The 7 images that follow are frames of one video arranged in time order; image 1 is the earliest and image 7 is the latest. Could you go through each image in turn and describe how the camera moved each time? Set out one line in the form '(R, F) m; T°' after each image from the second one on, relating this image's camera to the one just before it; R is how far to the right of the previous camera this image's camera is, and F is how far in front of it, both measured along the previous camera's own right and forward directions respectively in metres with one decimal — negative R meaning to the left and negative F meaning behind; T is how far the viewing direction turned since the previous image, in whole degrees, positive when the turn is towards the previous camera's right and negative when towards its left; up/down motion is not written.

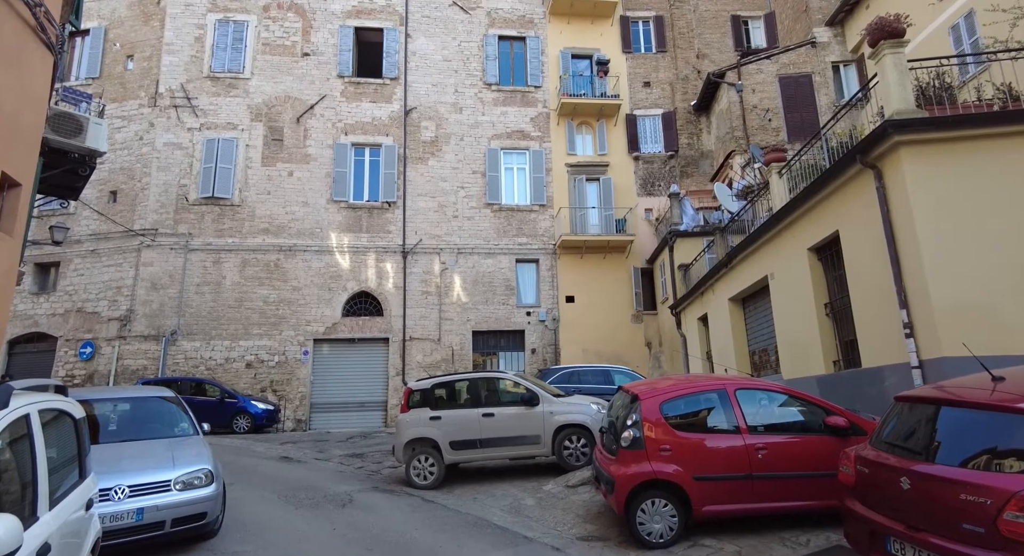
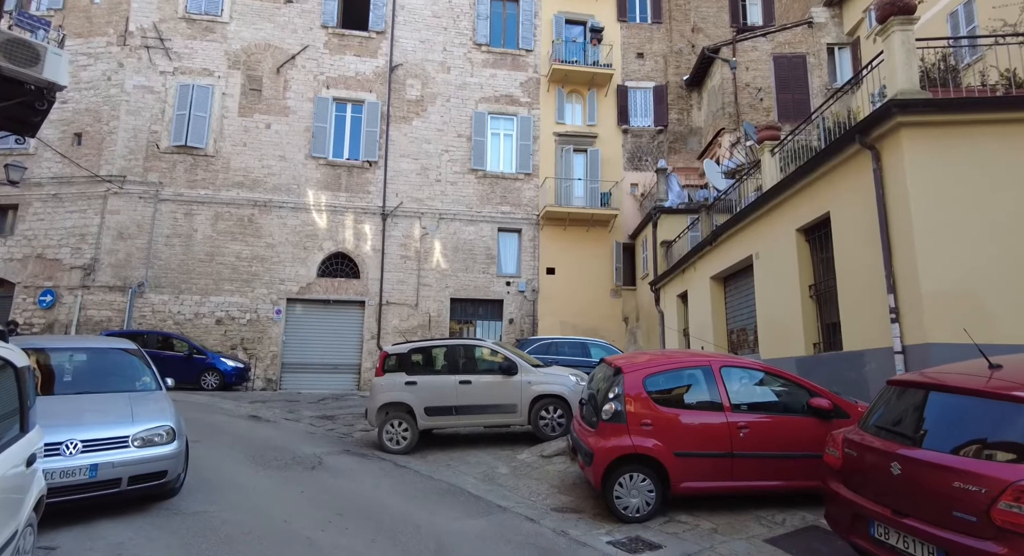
(-0.1, +0.2) m; +2°
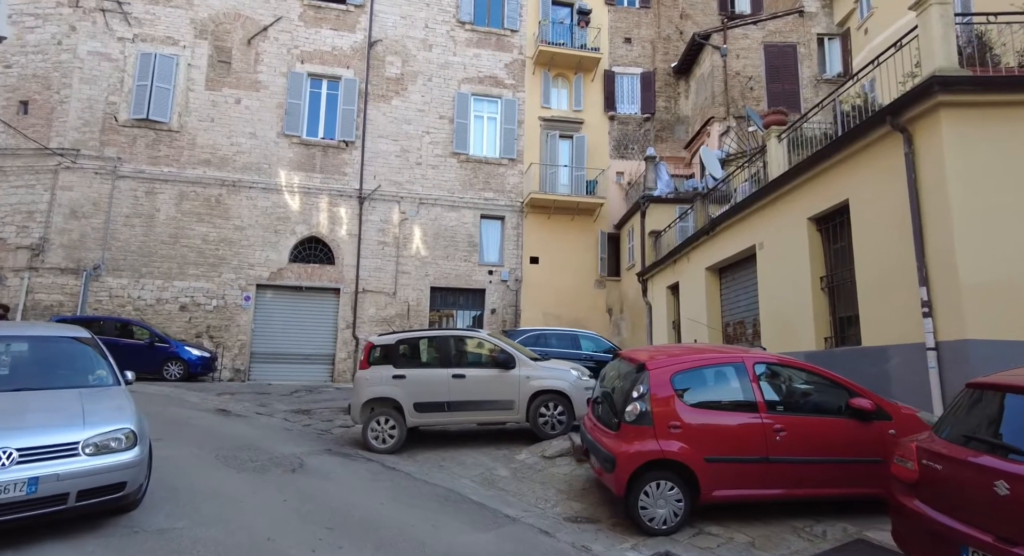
(-0.4, +0.6) m; +3°
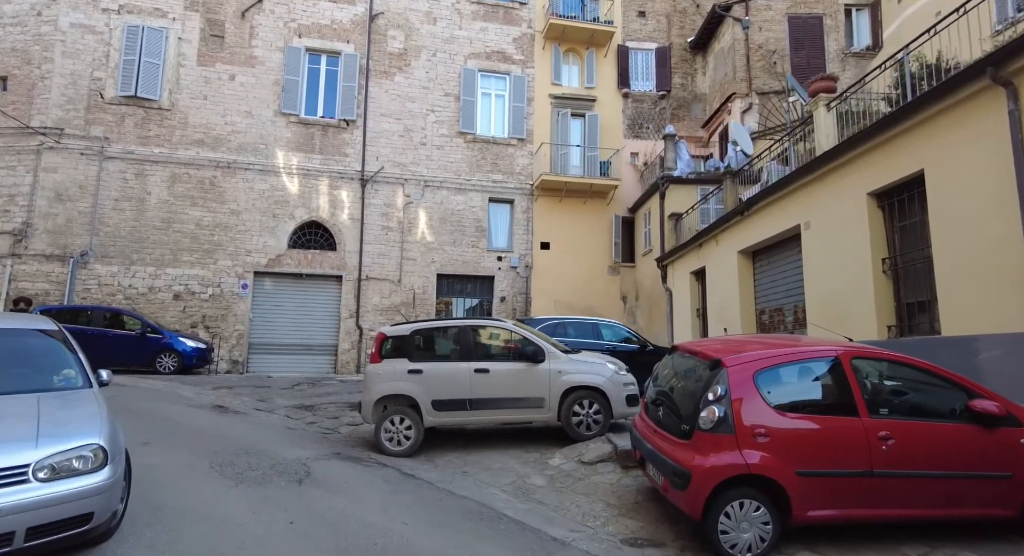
(-0.4, +0.8) m; 0°
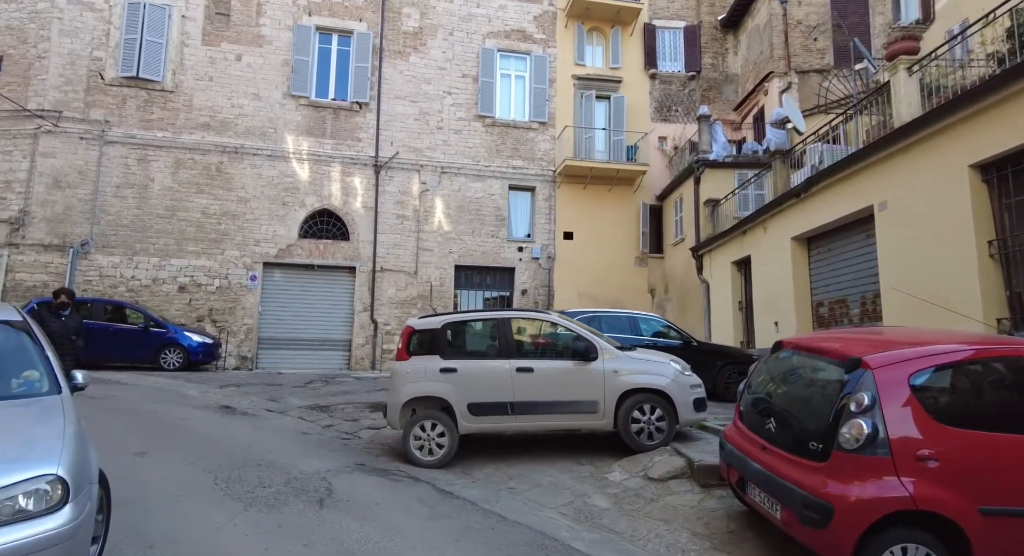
(-0.4, +0.9) m; -1°
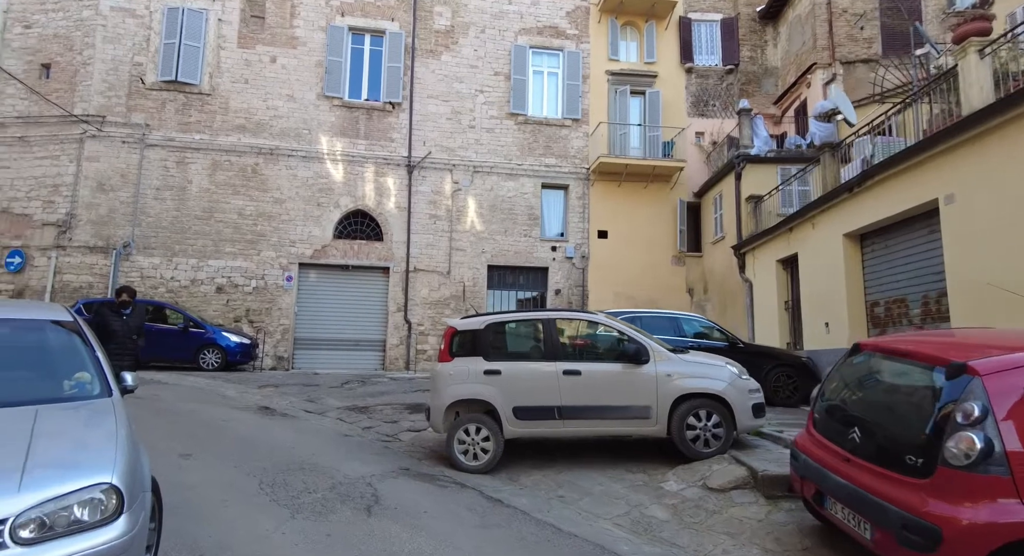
(-0.2, +0.2) m; -3°
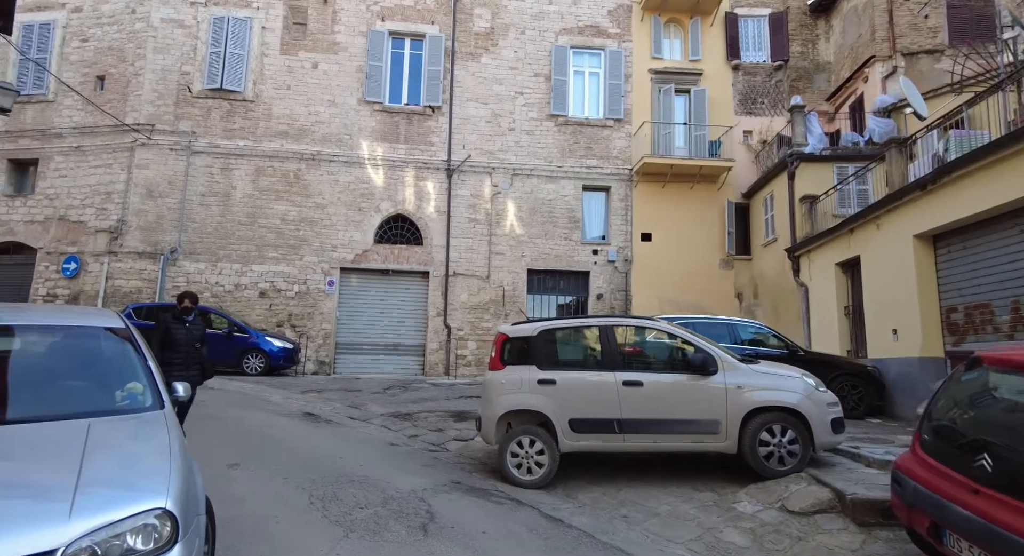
(-0.2, +0.3) m; -3°
